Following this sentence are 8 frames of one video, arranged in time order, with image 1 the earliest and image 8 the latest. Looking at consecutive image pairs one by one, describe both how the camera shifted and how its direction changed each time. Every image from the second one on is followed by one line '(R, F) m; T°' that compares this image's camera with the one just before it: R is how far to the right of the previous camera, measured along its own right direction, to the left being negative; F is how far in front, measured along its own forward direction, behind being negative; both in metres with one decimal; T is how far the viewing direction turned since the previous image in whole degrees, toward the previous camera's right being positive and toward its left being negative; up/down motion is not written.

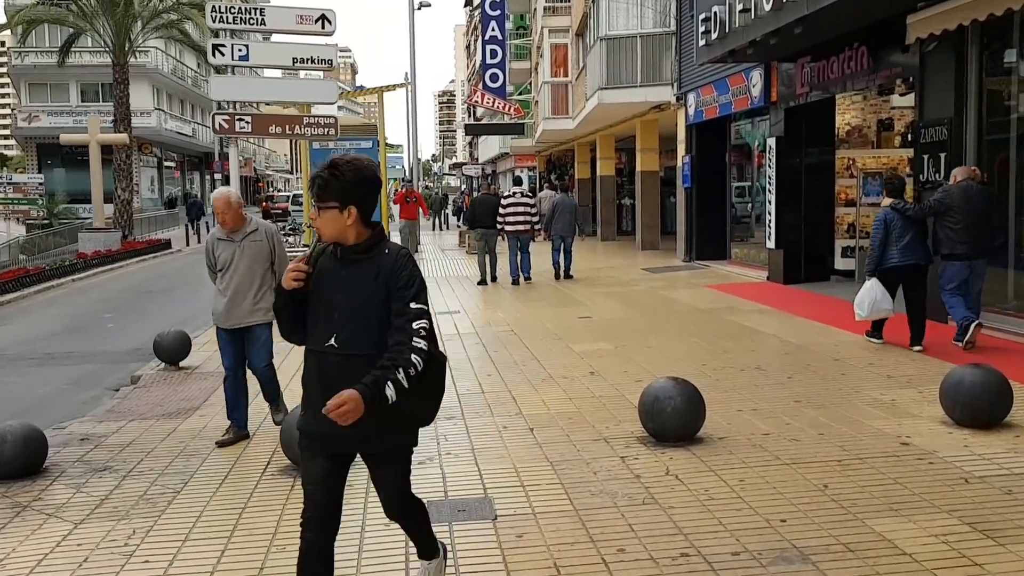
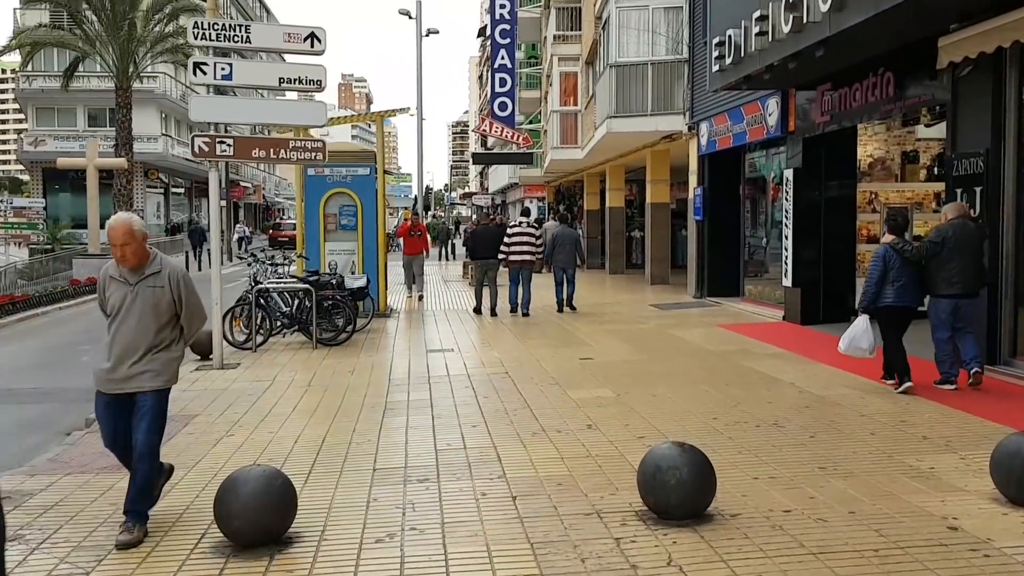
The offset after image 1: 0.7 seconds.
(+0.2, +0.8) m; -1°
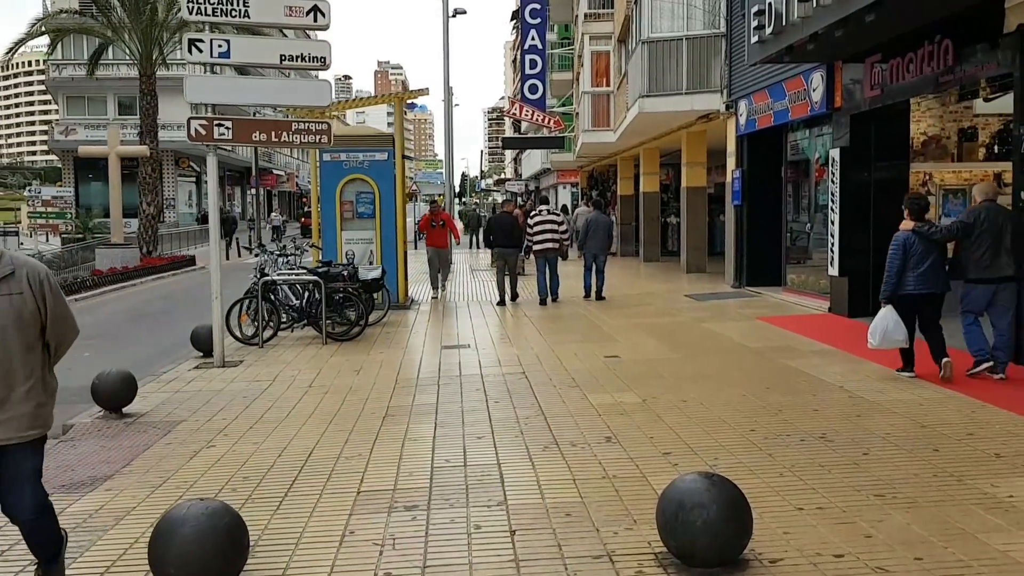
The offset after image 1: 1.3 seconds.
(+0.2, +0.8) m; -2°
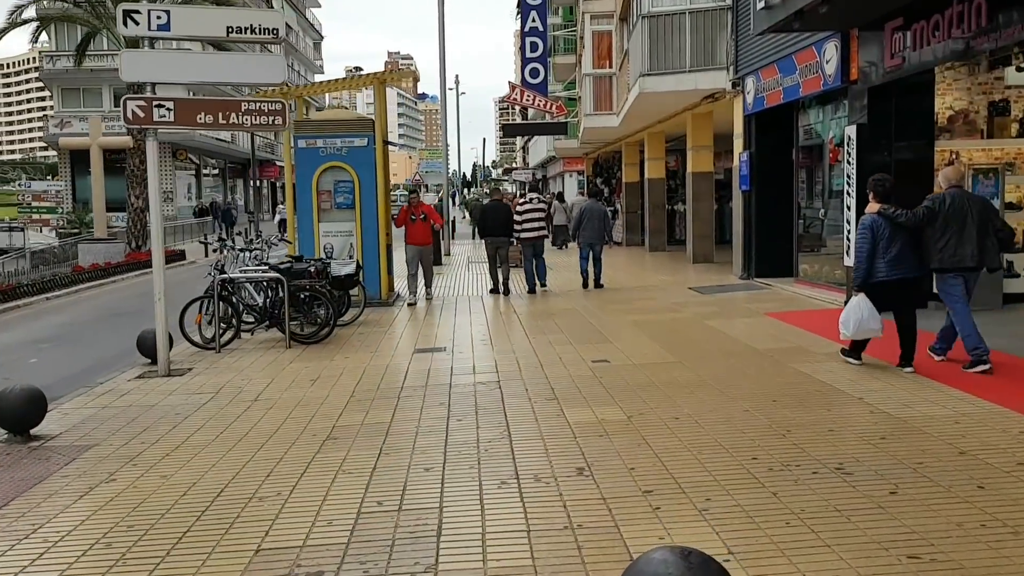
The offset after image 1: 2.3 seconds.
(+0.4, +1.1) m; -1°
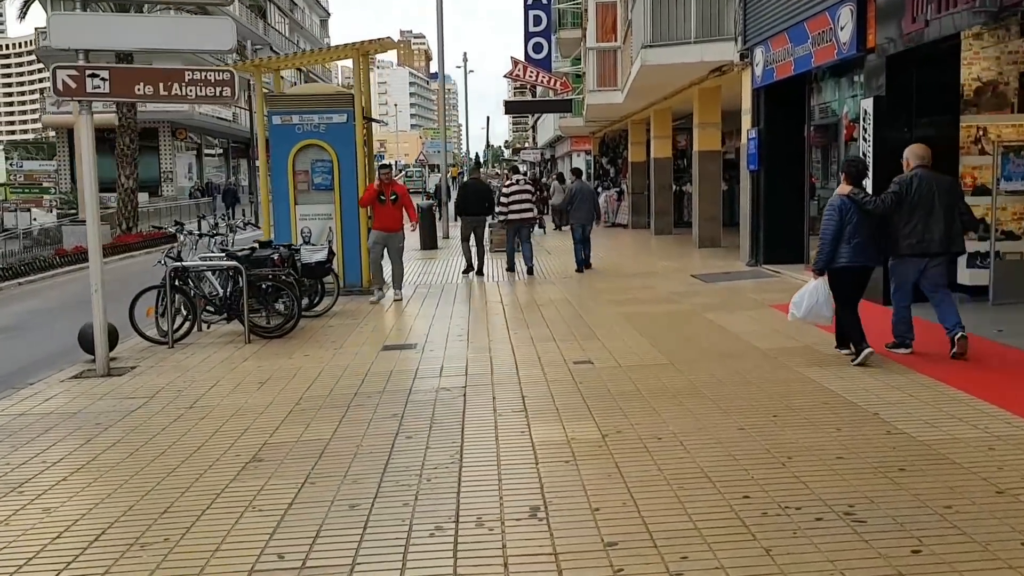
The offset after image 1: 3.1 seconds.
(+0.3, +0.9) m; -1°
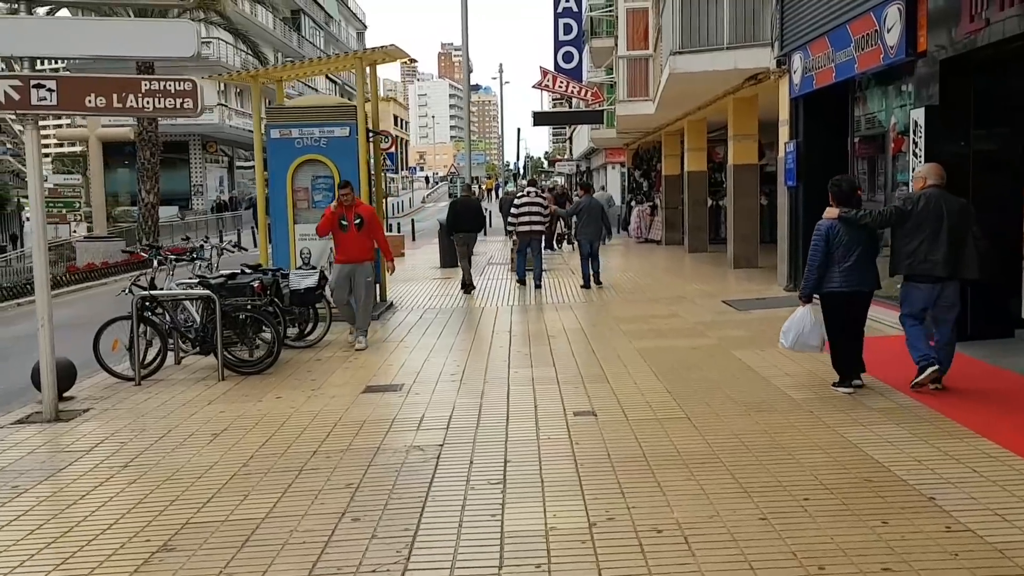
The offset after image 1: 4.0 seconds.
(+0.4, +1.0) m; -3°
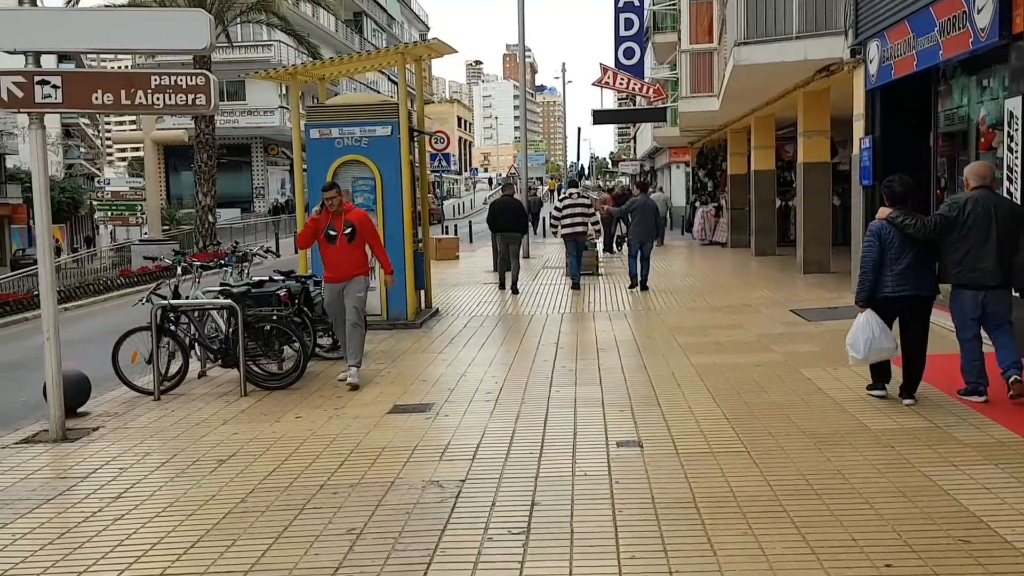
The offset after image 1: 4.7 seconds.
(+0.2, +0.7) m; -4°
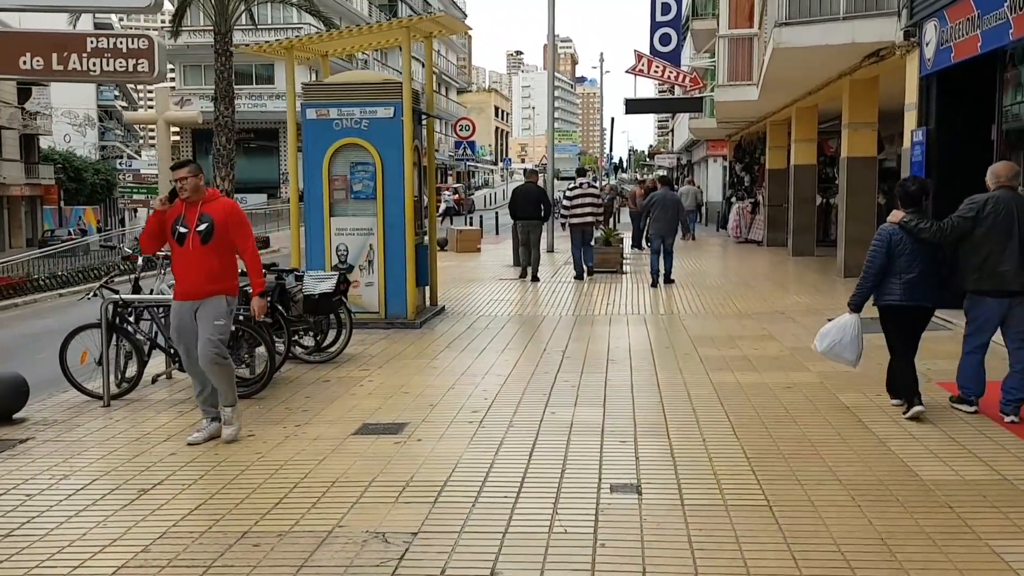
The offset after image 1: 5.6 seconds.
(+0.3, +1.0) m; -2°
